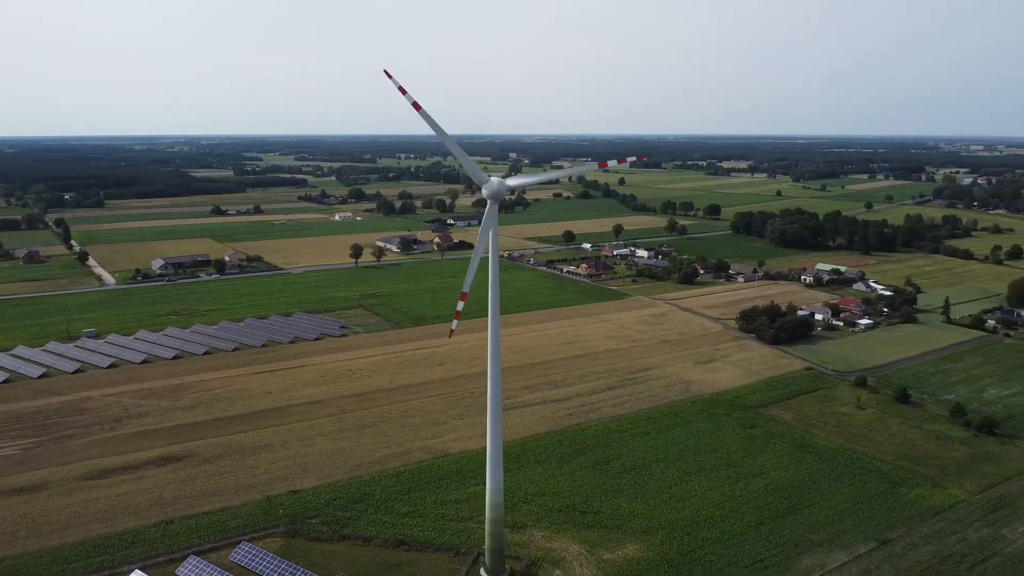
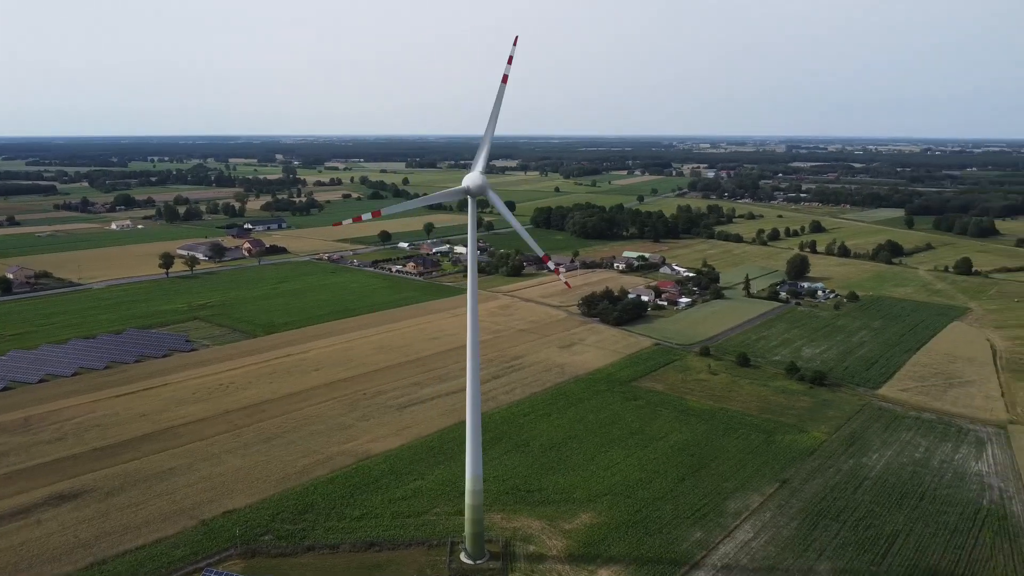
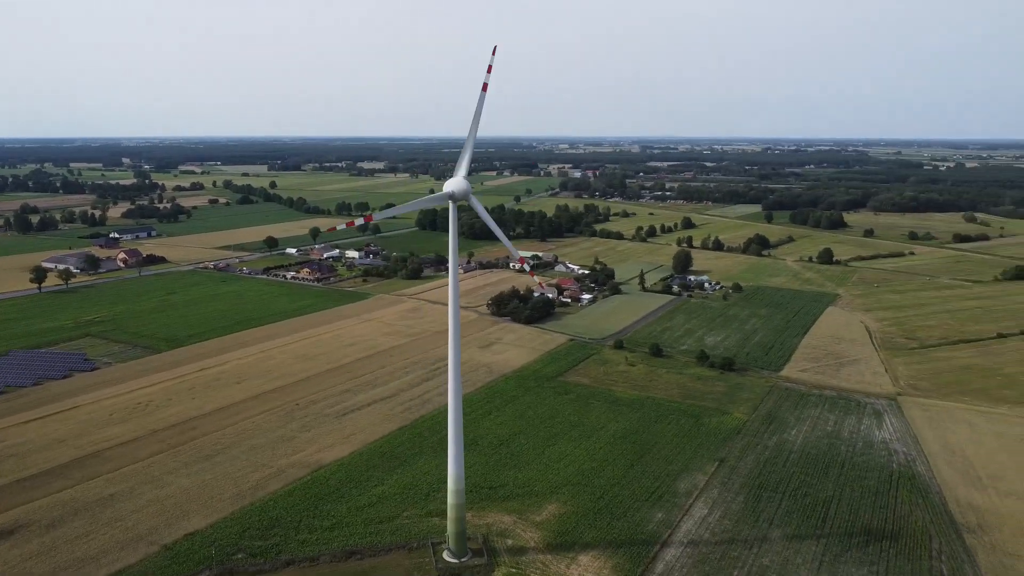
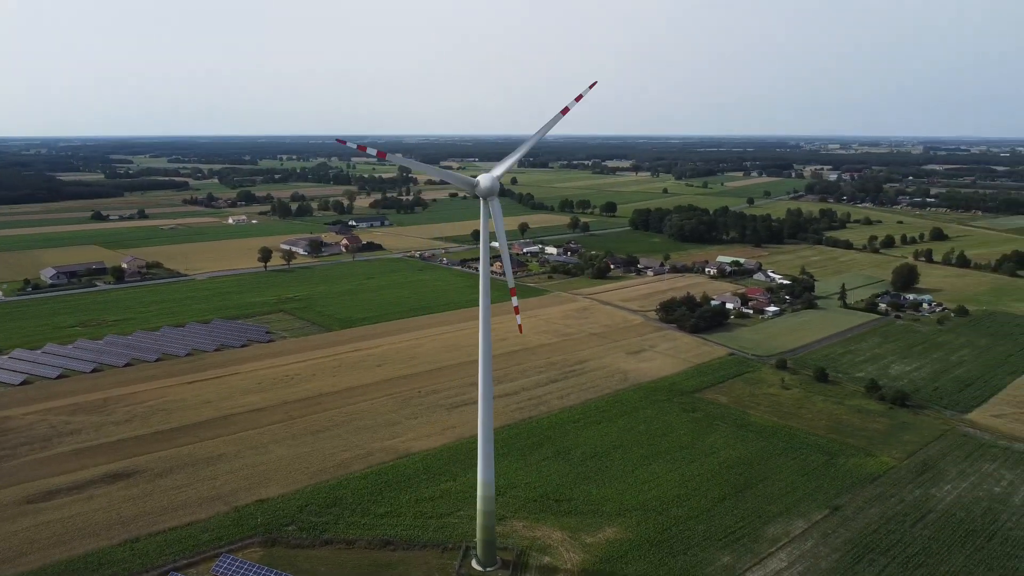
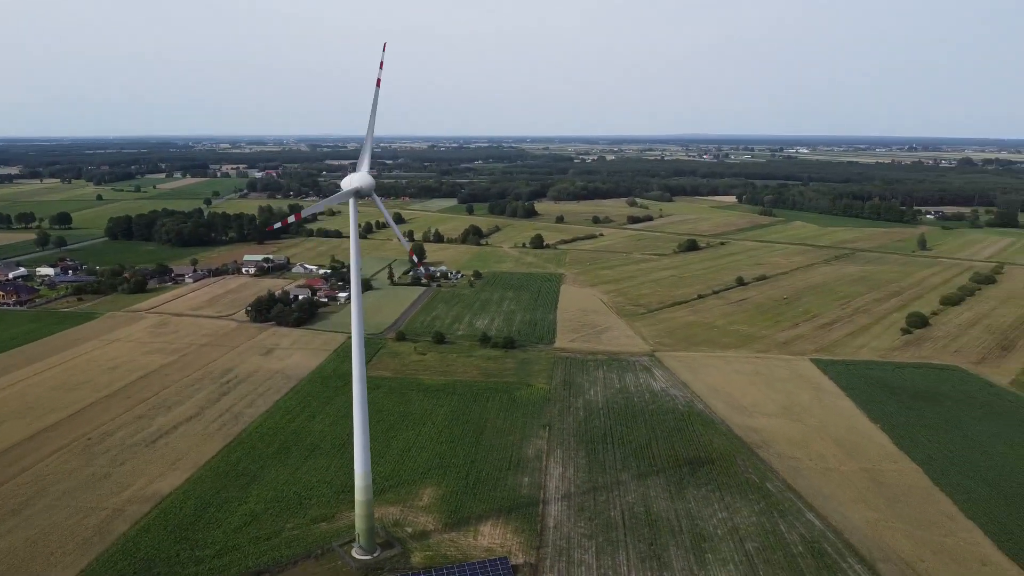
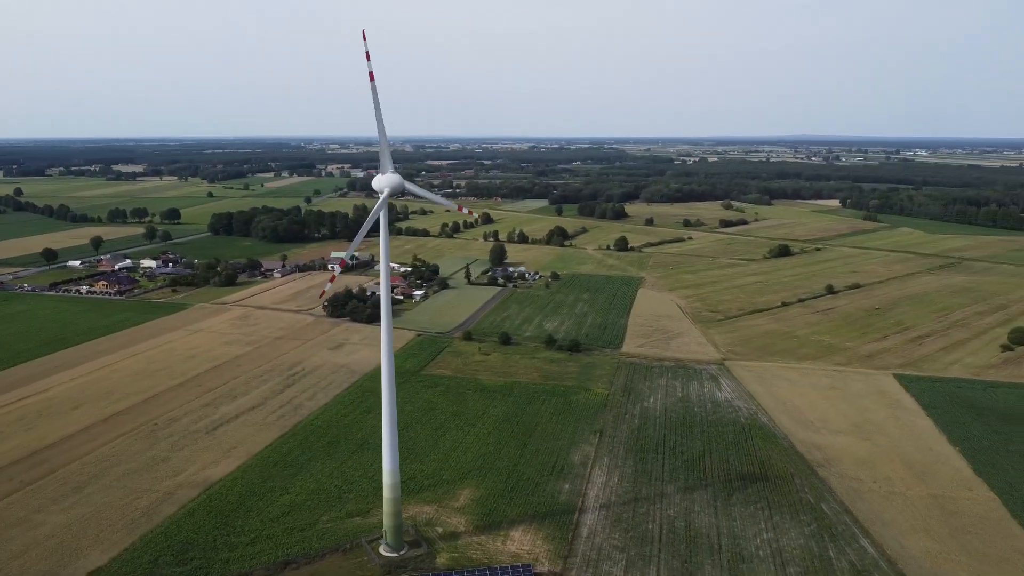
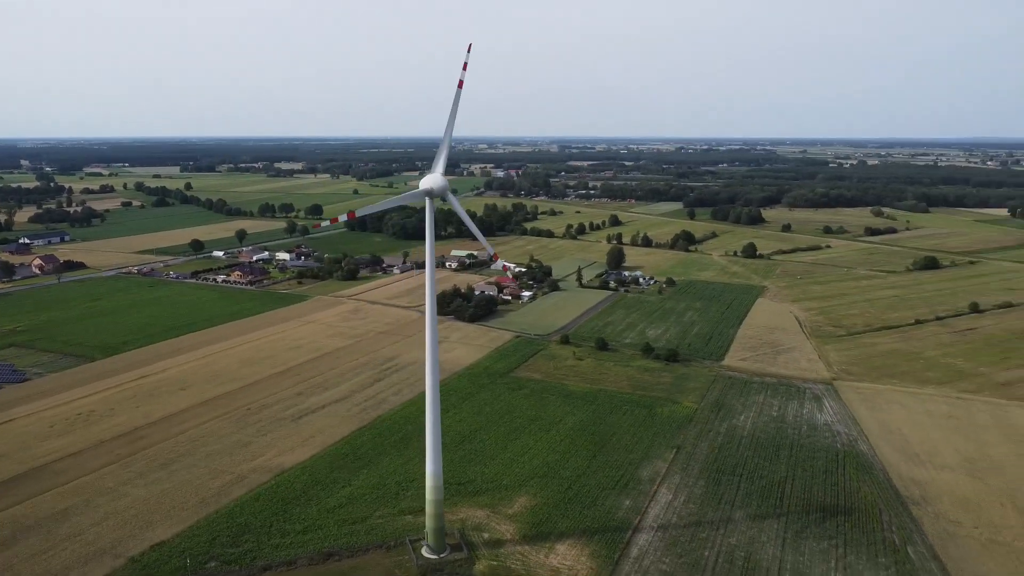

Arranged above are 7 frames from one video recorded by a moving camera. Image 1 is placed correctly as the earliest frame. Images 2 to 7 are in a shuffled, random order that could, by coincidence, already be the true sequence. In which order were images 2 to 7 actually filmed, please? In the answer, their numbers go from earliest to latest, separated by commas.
4, 2, 3, 7, 6, 5
